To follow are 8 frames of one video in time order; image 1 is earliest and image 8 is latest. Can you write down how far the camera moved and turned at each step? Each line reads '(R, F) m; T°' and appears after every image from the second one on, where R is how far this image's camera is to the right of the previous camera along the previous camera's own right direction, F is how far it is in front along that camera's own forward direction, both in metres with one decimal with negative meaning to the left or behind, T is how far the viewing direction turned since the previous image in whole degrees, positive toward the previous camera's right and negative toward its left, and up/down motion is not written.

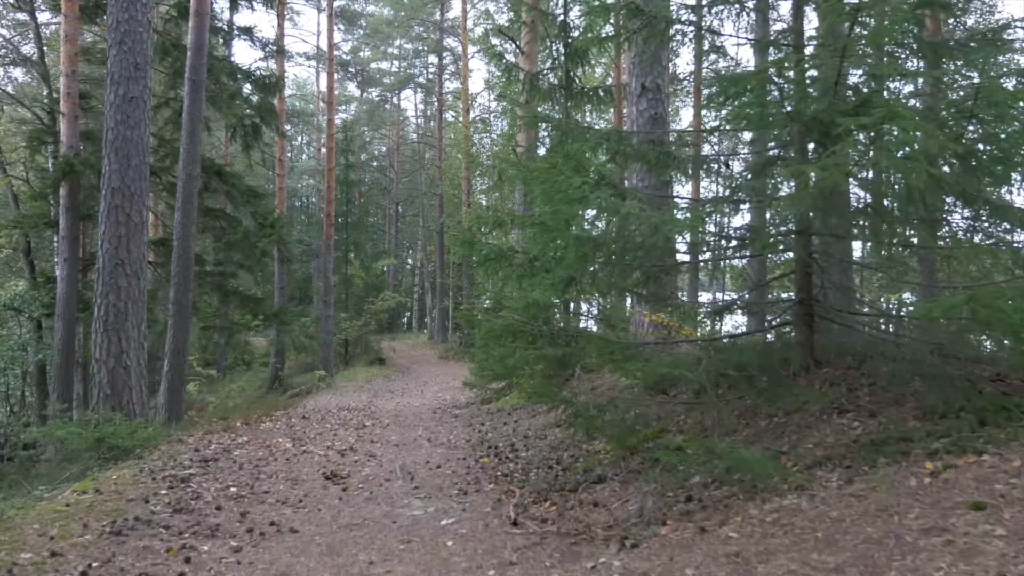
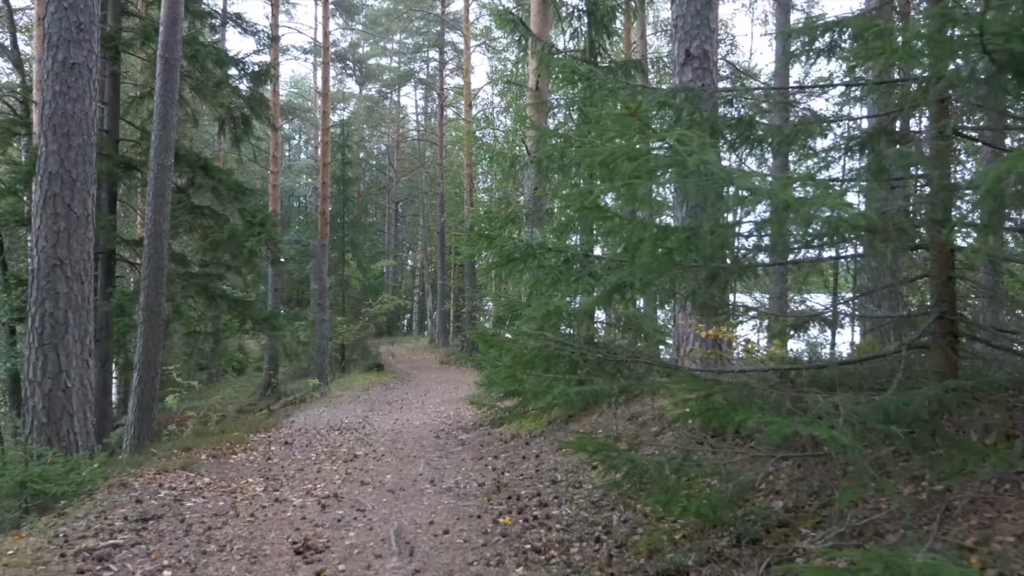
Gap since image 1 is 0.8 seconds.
(-0.1, +1.2) m; 0°
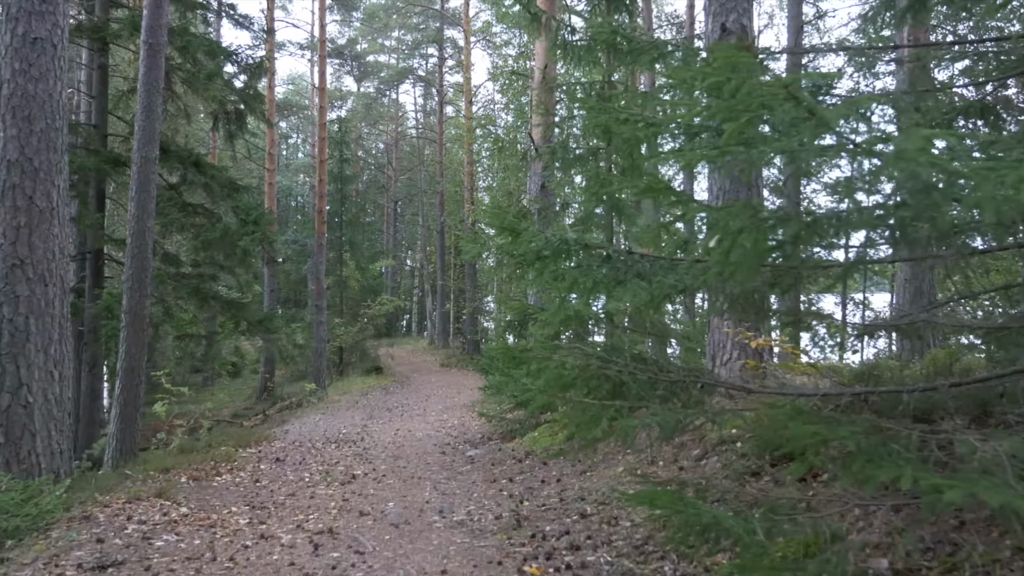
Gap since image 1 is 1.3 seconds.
(-0.1, +0.6) m; 0°
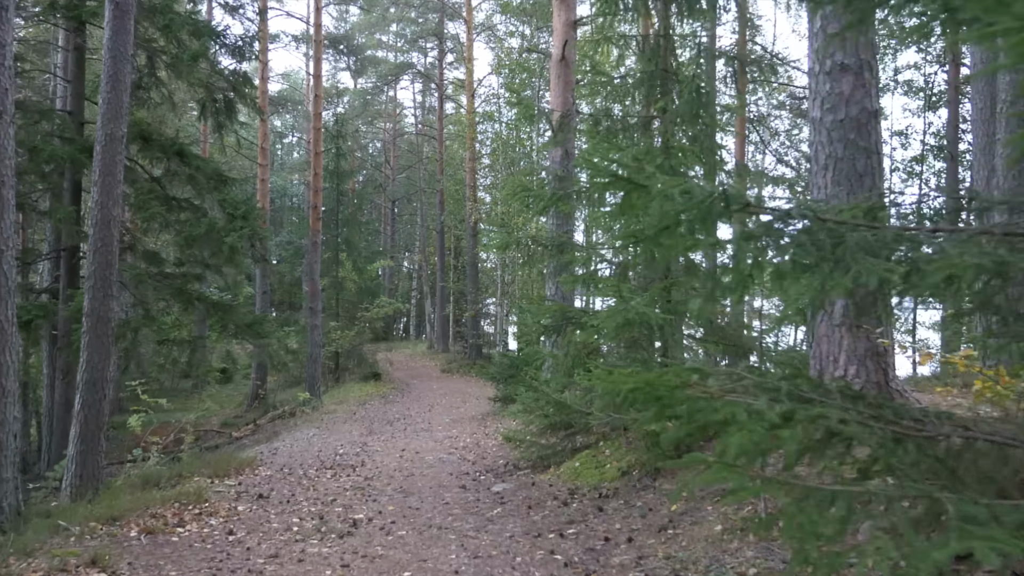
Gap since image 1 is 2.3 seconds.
(-0.3, +1.2) m; 0°
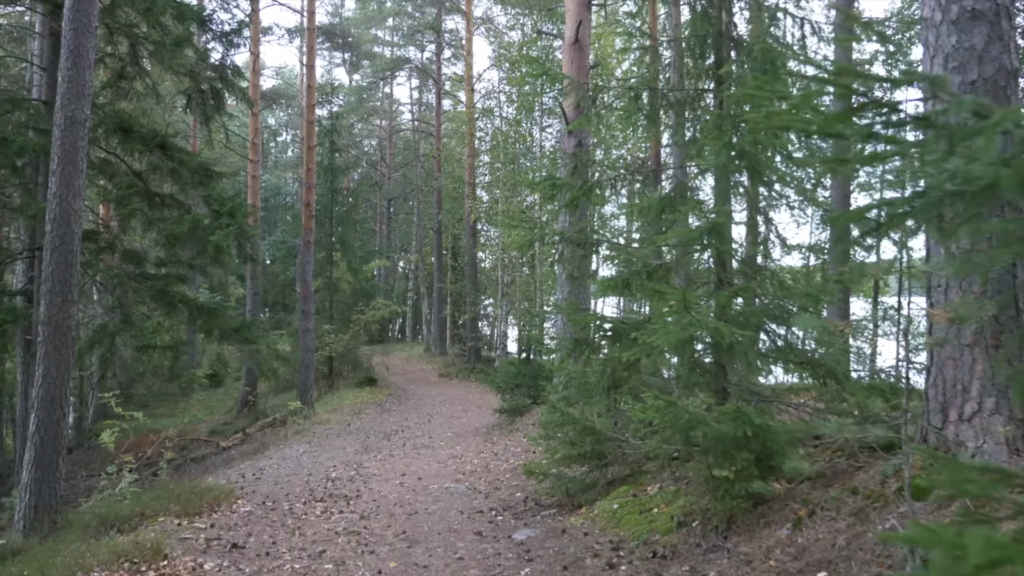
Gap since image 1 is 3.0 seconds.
(-0.2, +0.9) m; 0°
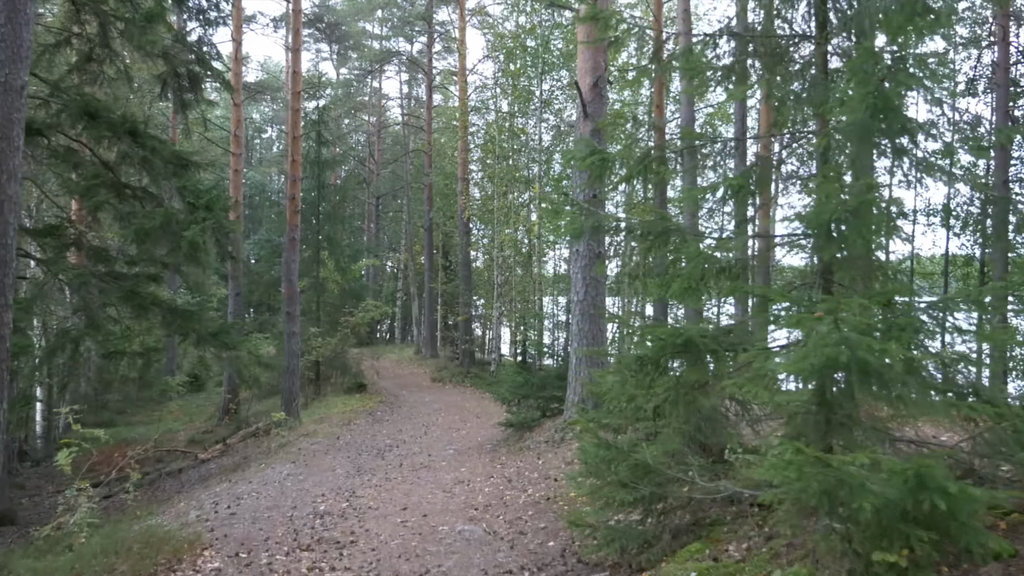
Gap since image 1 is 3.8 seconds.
(-0.2, +1.1) m; +1°
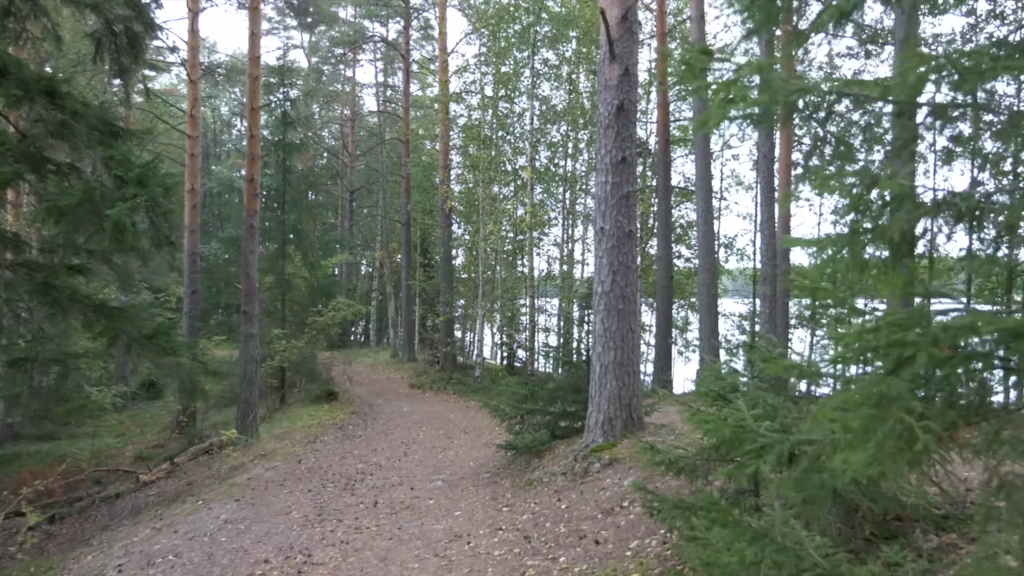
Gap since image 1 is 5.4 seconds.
(-0.3, +2.0) m; +2°
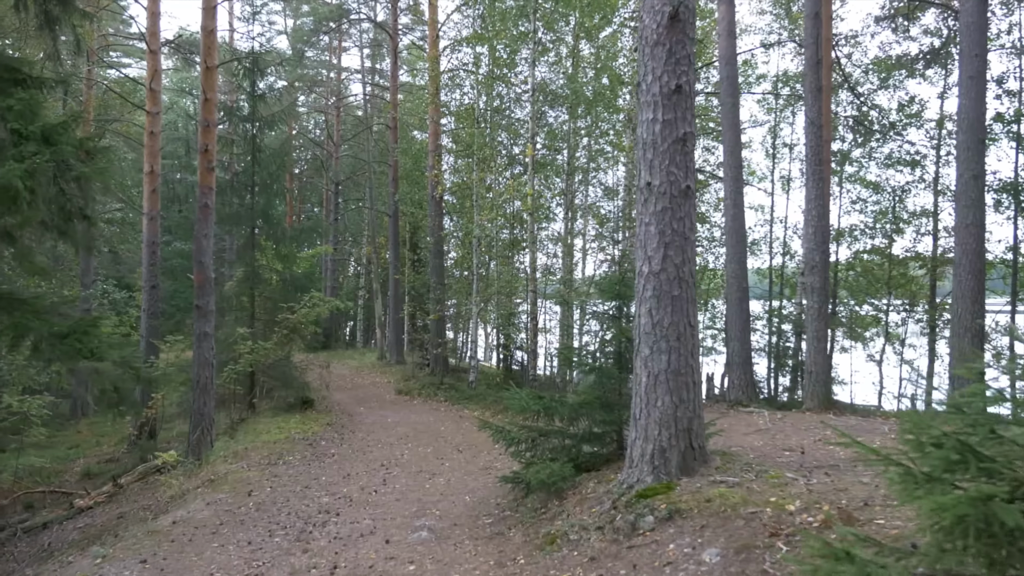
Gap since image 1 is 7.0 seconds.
(-0.1, +2.0) m; +1°
